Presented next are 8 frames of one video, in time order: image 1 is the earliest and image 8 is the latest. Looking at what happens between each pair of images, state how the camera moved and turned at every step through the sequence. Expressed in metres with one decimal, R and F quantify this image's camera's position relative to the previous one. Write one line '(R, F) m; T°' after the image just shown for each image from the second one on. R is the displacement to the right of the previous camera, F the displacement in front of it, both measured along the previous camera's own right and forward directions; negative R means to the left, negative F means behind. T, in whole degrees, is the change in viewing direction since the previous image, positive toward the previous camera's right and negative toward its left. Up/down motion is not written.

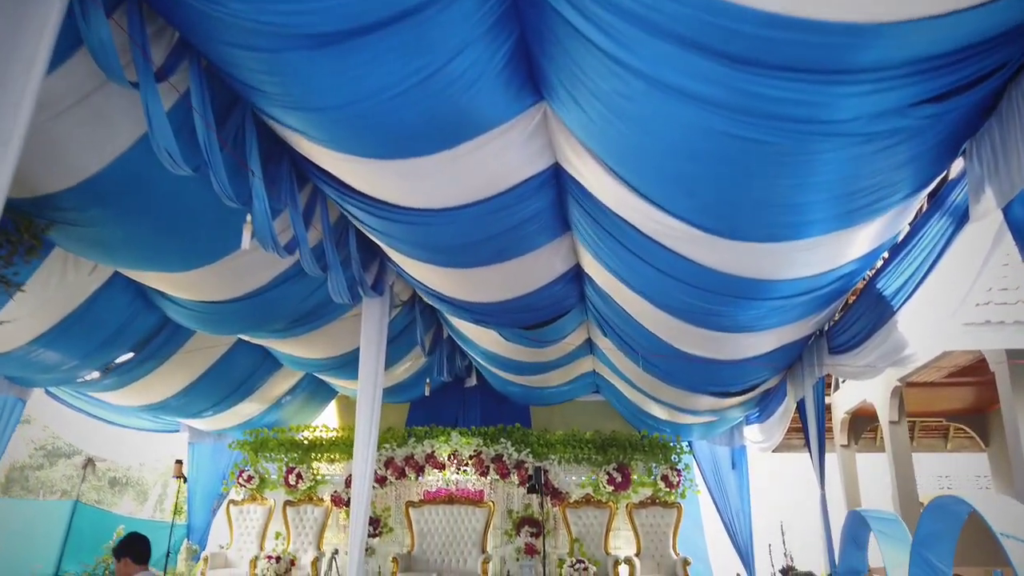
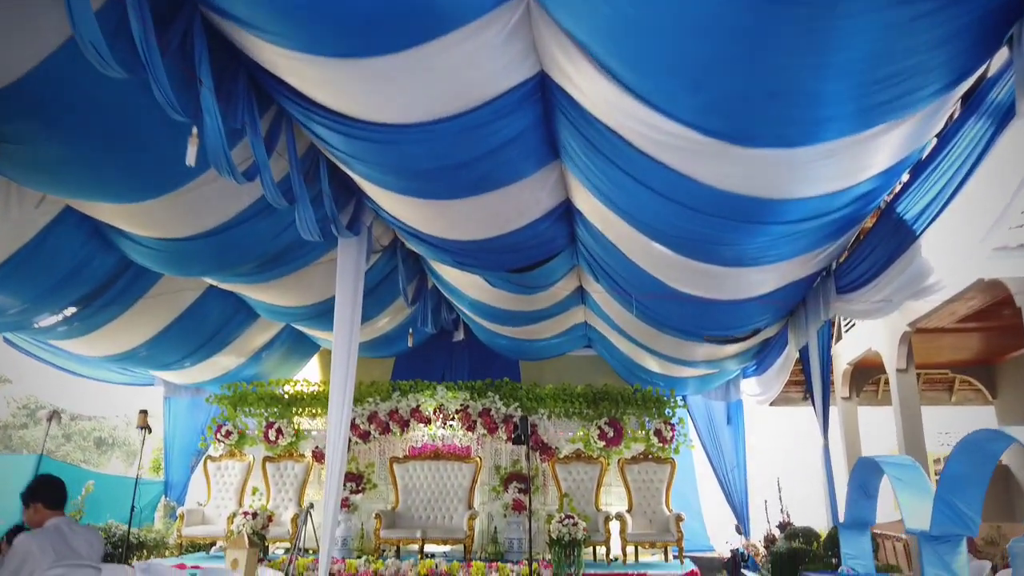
(+0.1, +0.4) m; 0°
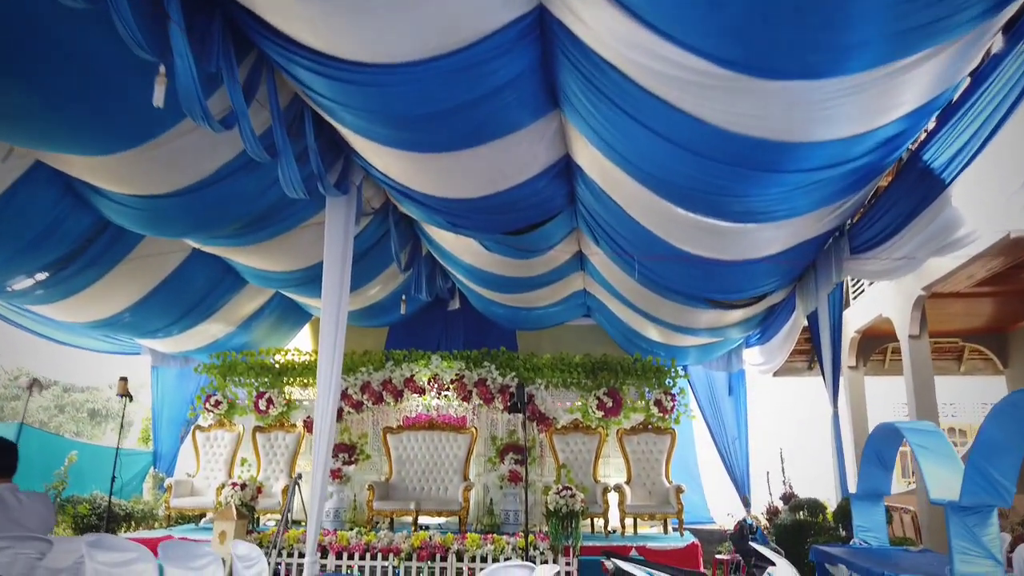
(0.0, +0.2) m; 0°
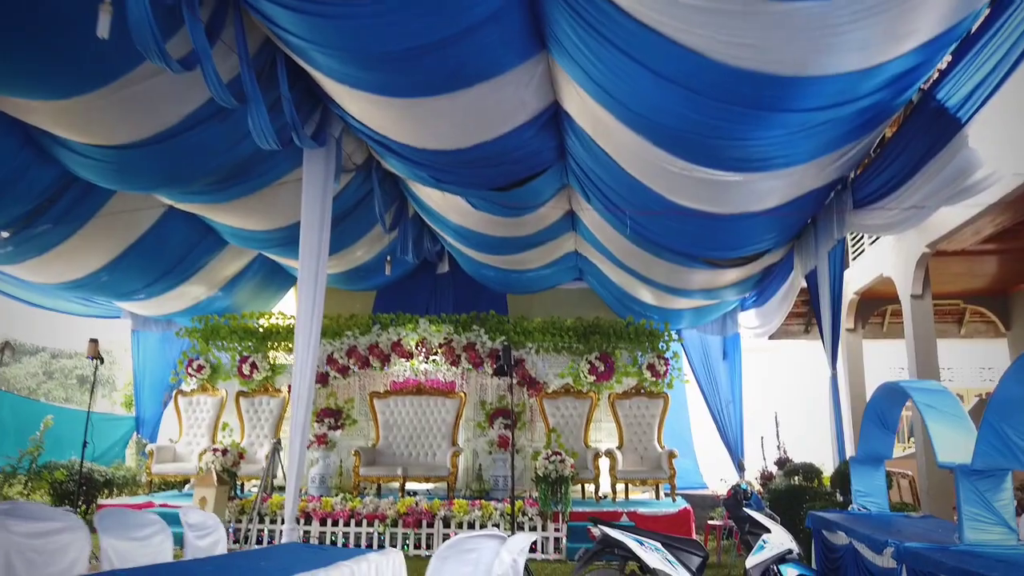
(+0.1, +0.2) m; 0°
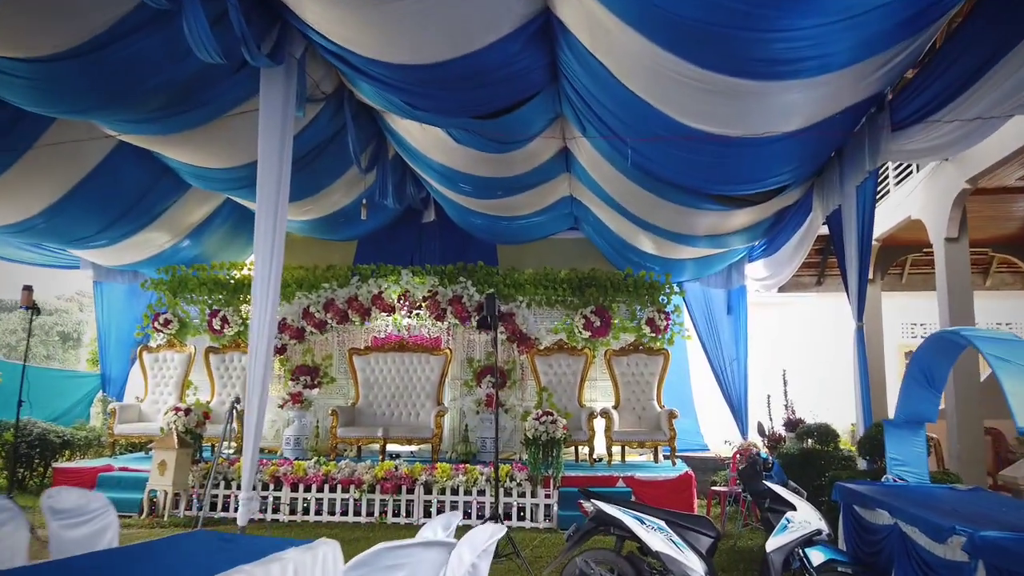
(+0.1, +0.5) m; 0°
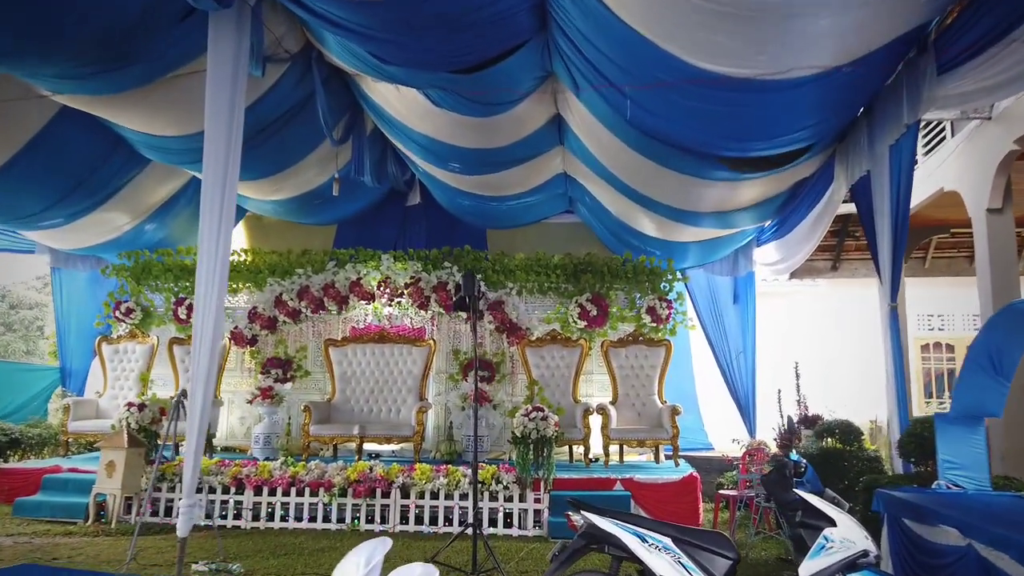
(+0.1, +0.5) m; 0°
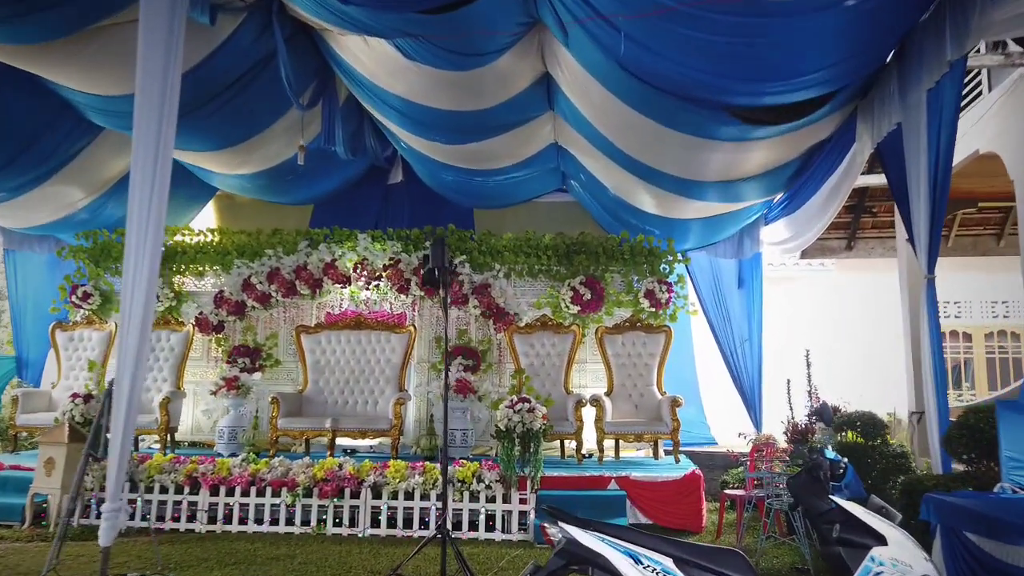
(+0.1, +0.5) m; 0°
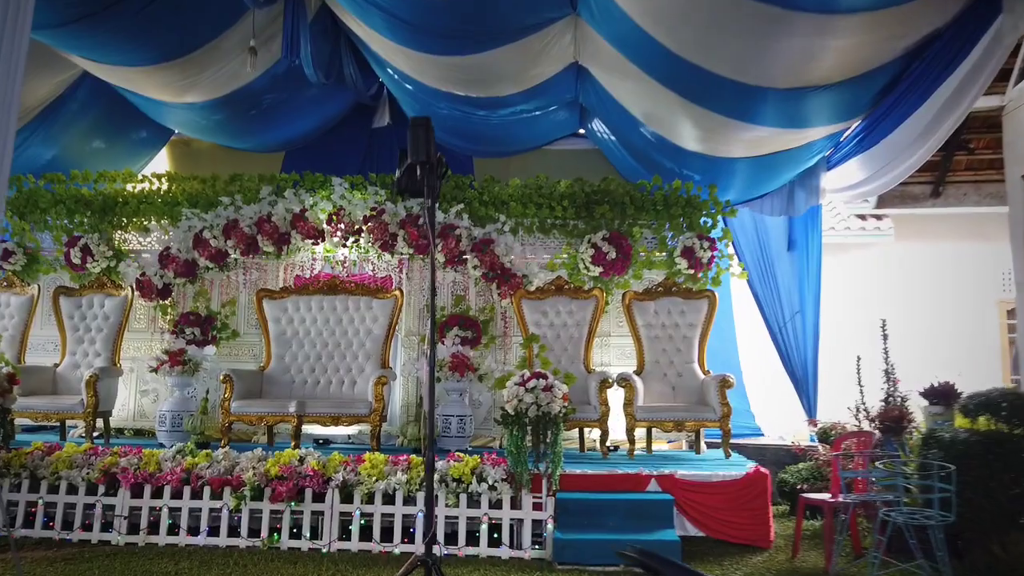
(-0.1, +1.0) m; 0°
